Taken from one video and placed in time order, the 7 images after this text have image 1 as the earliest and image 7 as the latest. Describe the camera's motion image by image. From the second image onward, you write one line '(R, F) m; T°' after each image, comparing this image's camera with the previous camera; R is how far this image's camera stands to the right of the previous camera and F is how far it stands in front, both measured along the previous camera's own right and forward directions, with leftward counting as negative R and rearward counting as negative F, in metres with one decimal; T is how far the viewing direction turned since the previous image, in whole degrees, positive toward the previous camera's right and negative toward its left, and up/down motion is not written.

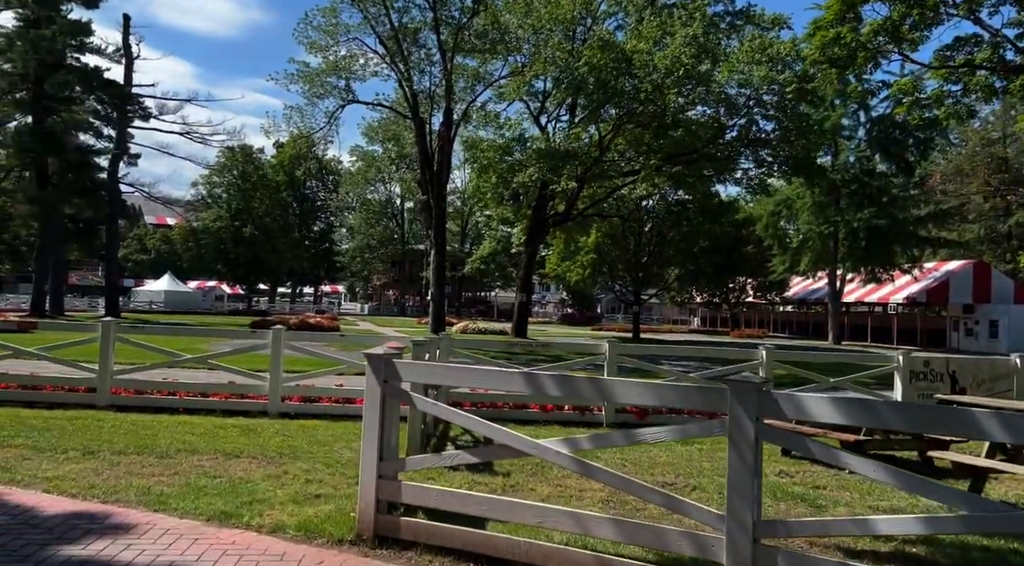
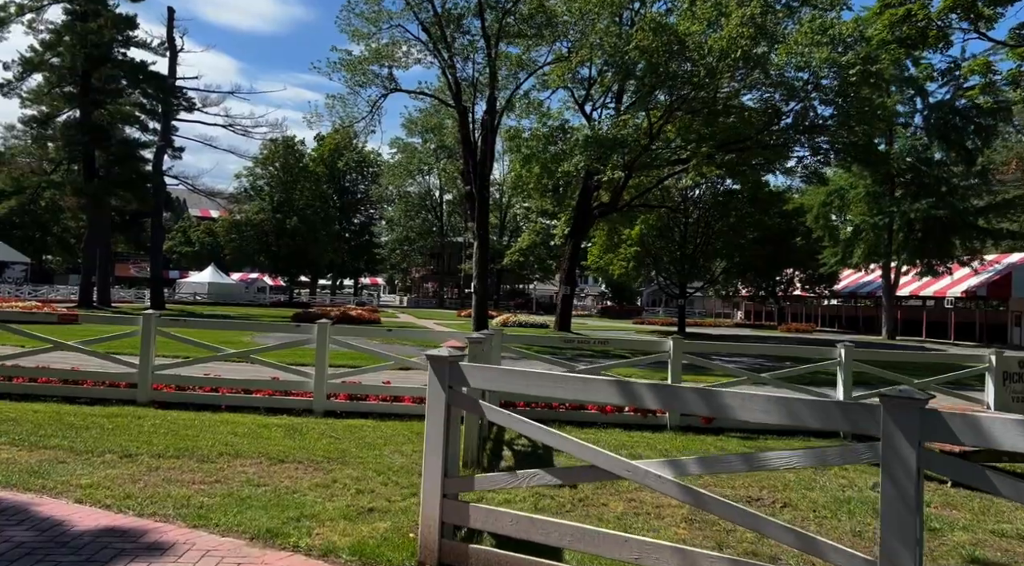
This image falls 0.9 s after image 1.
(-0.2, +0.7) m; -3°
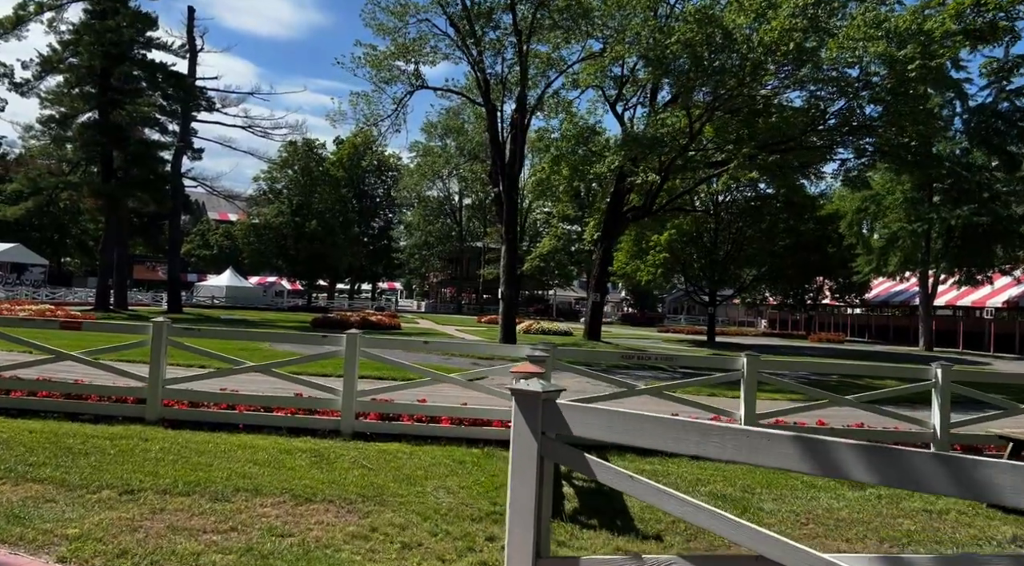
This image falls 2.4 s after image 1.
(-0.4, +1.1) m; -1°
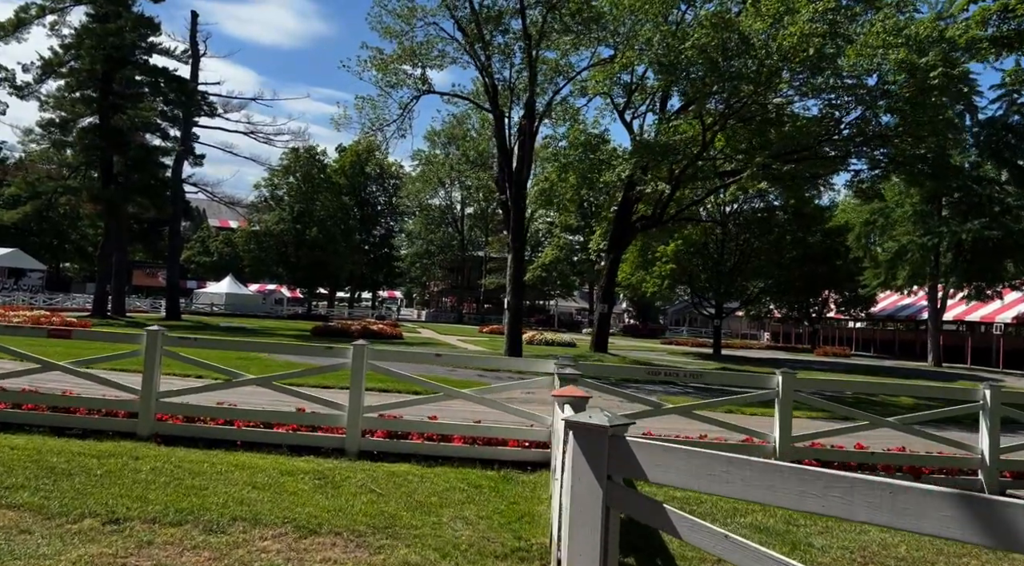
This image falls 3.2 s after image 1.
(-0.2, +0.6) m; 0°
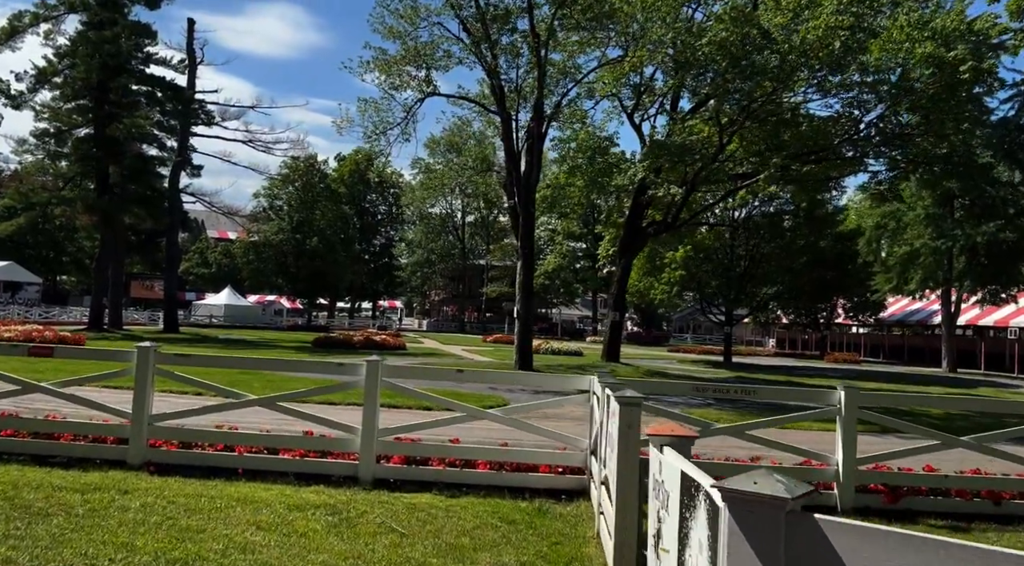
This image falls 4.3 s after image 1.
(-0.3, +0.9) m; 0°
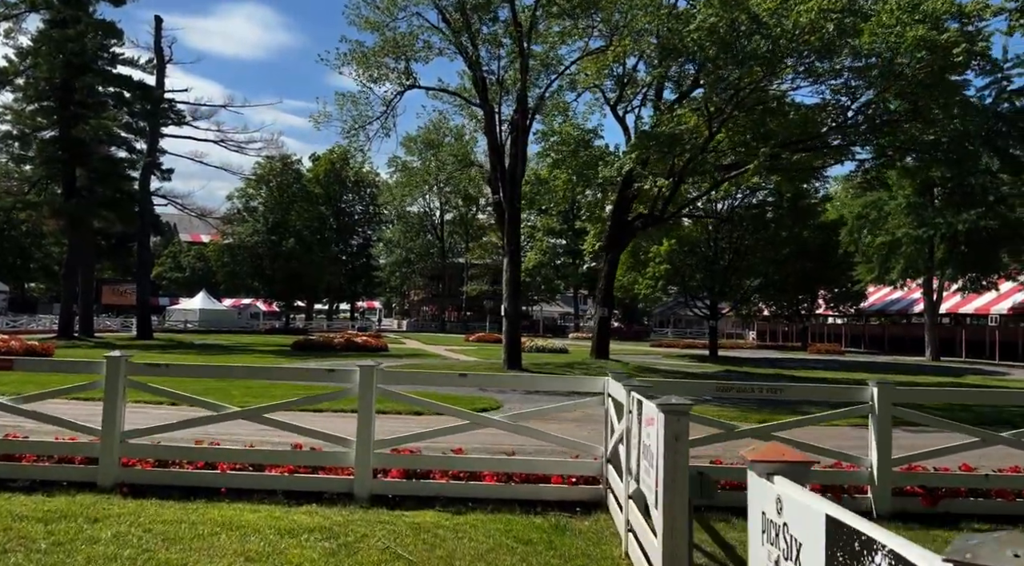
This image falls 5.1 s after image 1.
(-0.3, +0.6) m; +2°
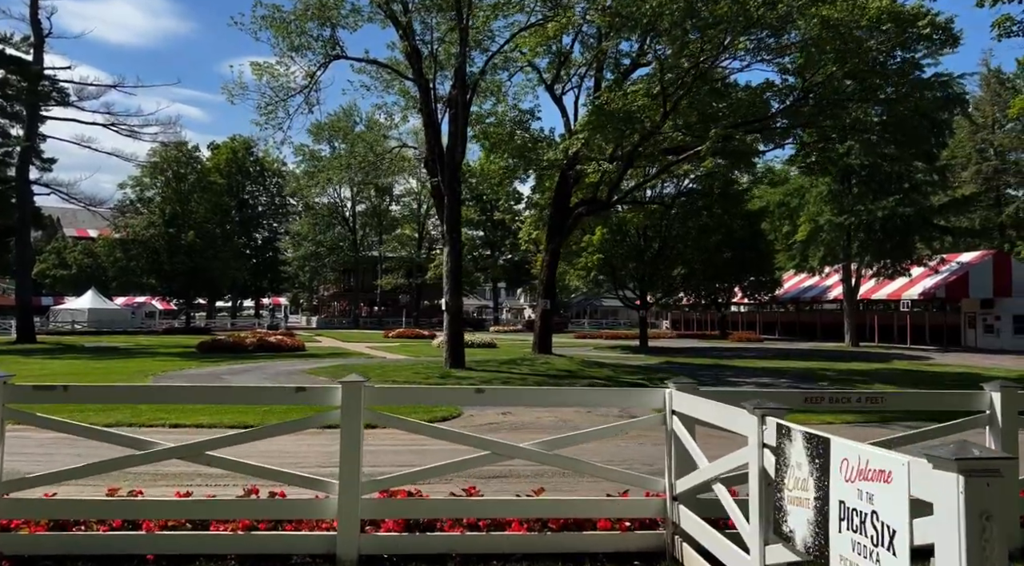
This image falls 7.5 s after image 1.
(-0.9, +1.9) m; +7°
